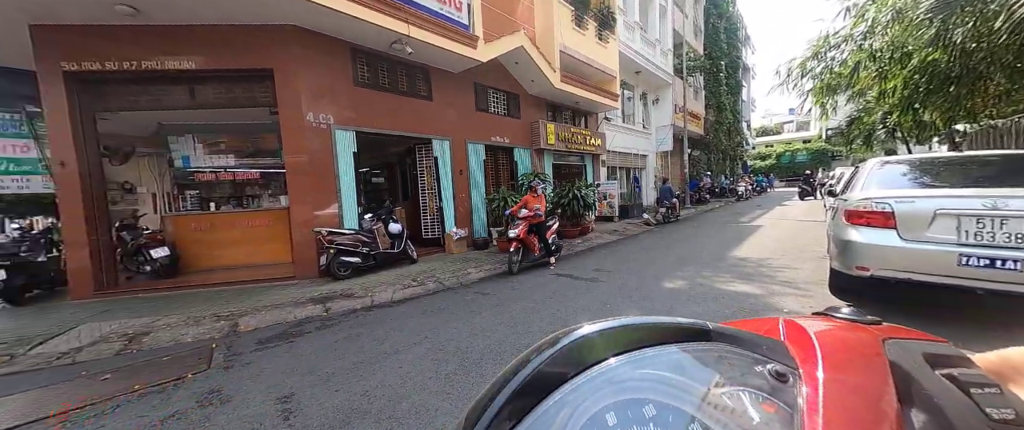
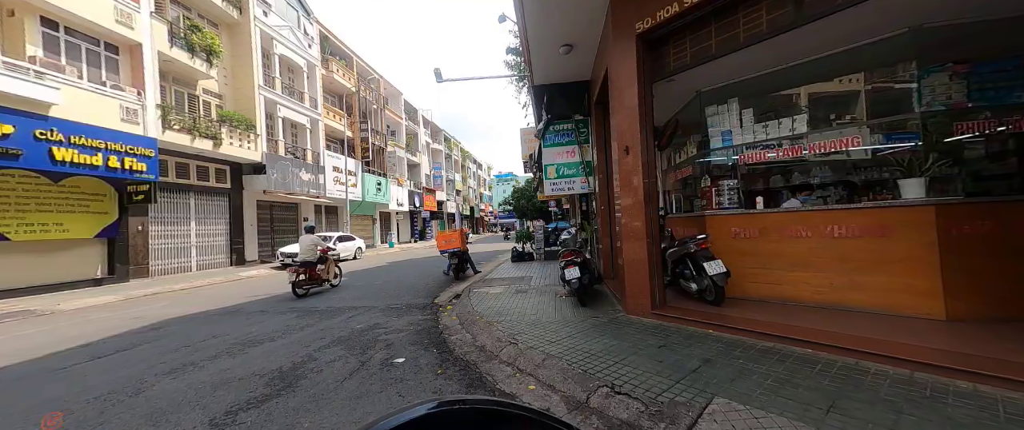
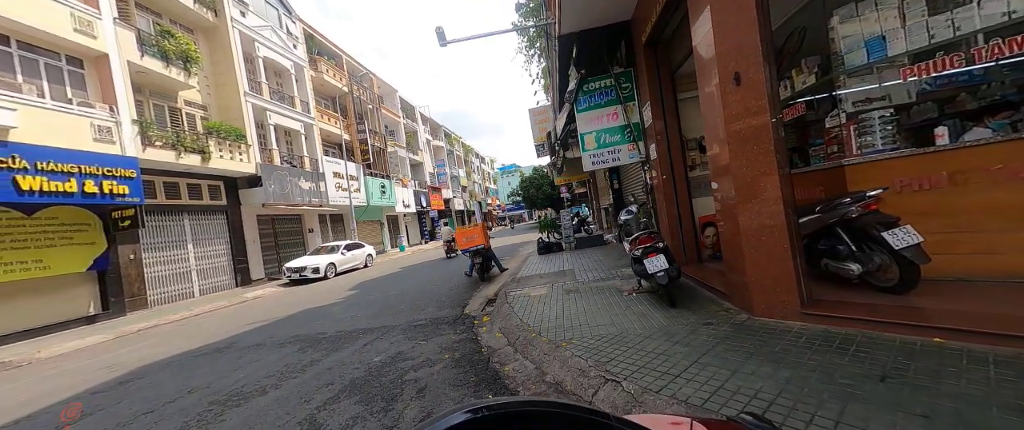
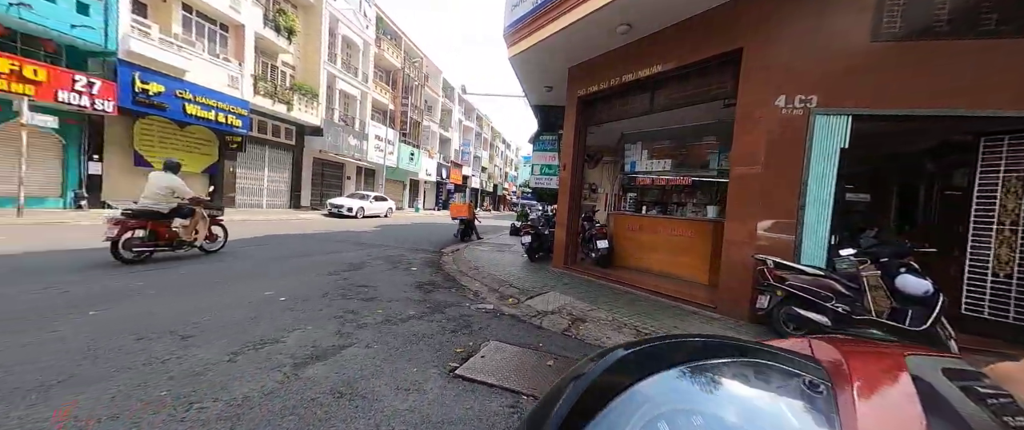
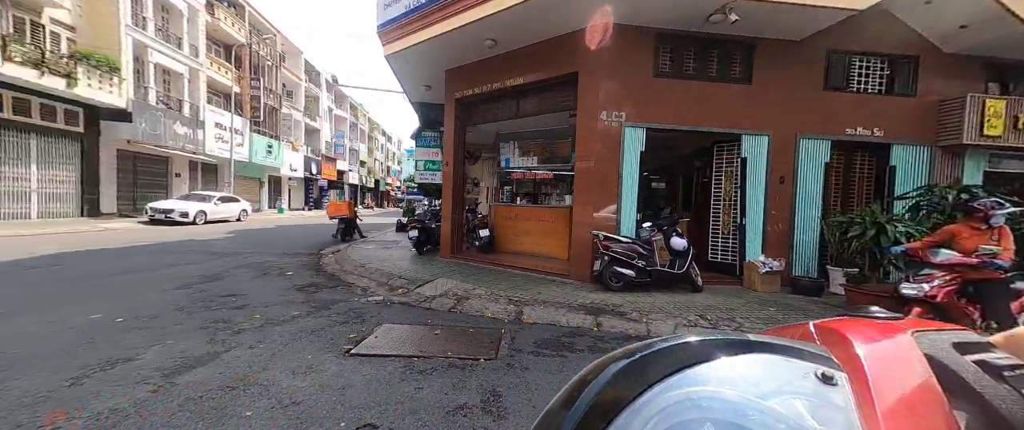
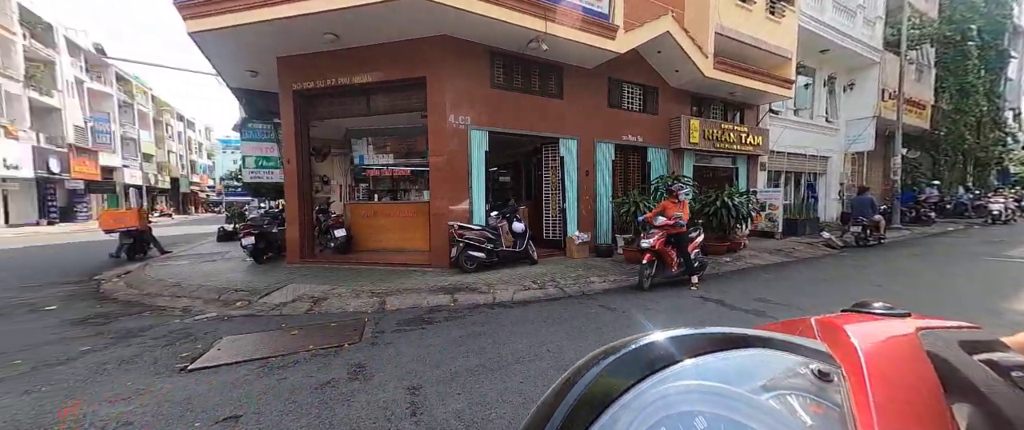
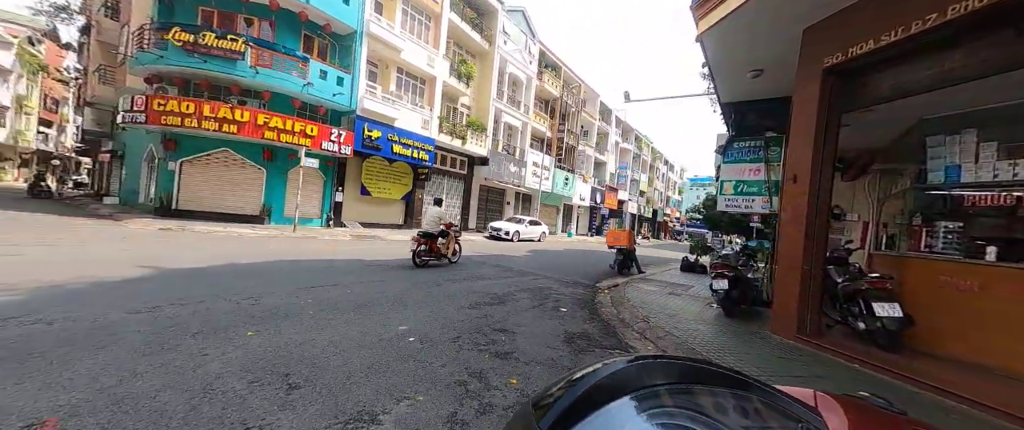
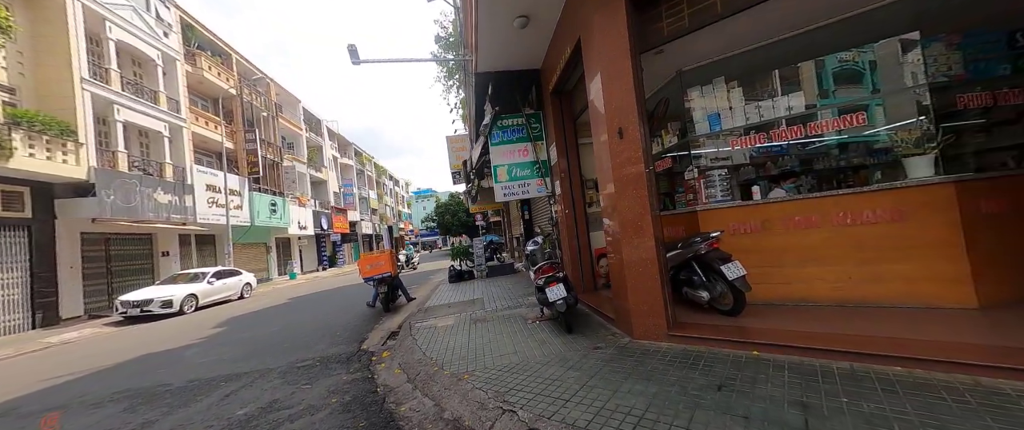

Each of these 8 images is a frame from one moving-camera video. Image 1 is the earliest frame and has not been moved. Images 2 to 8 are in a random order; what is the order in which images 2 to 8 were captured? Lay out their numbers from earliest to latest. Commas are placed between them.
6, 5, 4, 7, 2, 3, 8
